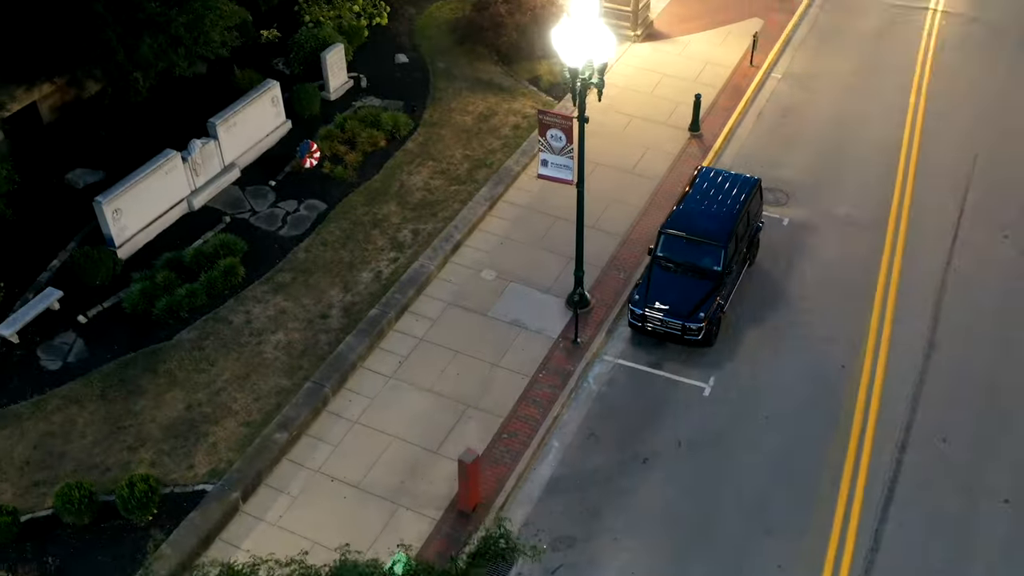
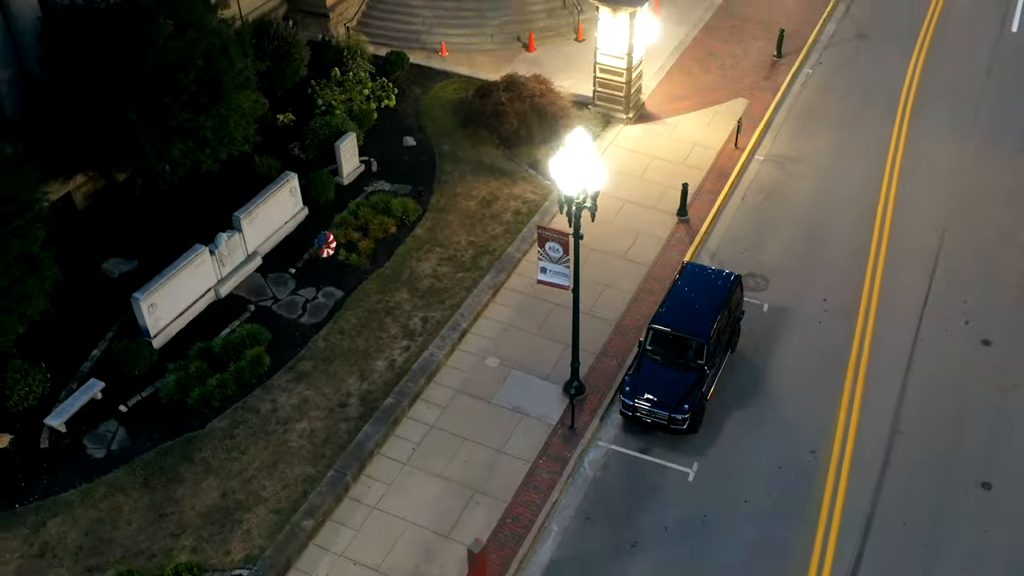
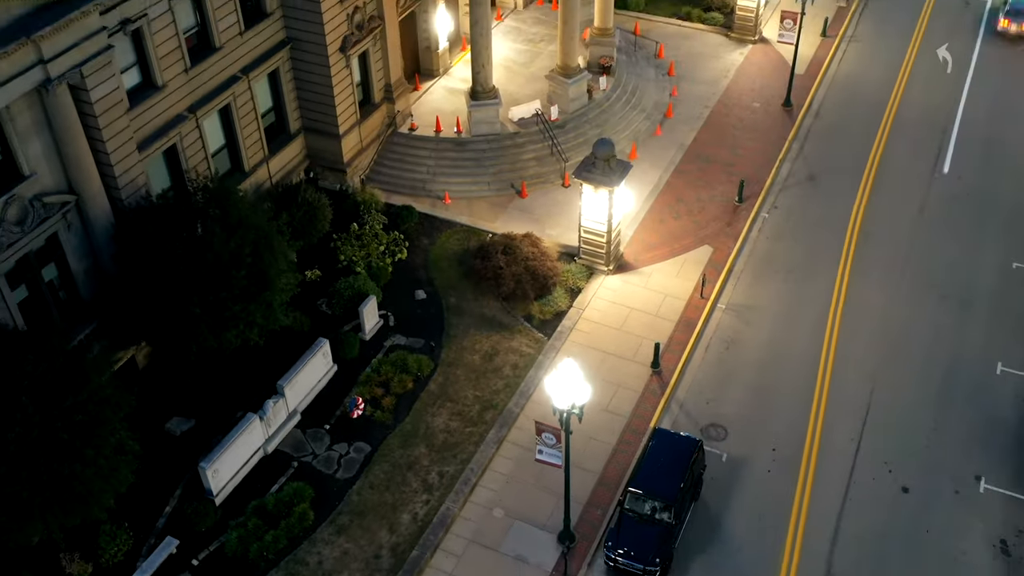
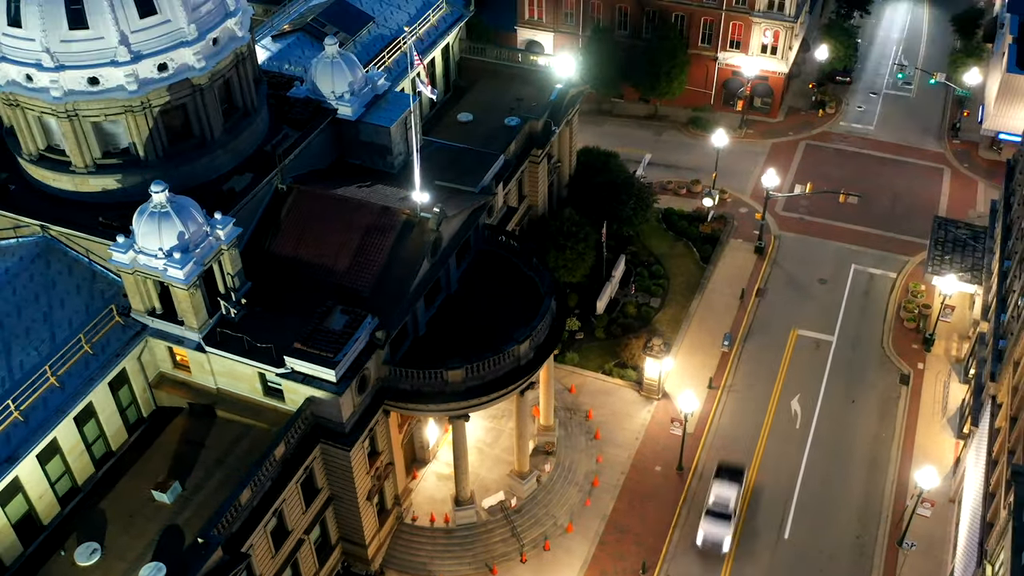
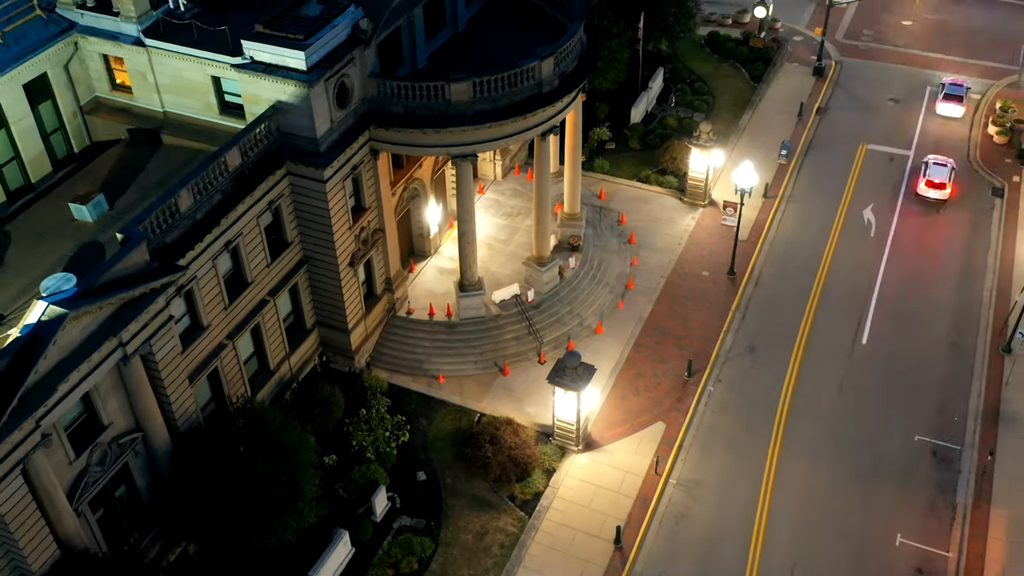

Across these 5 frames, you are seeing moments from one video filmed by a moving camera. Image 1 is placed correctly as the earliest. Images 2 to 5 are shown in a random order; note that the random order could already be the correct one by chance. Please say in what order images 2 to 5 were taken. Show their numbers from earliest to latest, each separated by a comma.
2, 3, 5, 4
